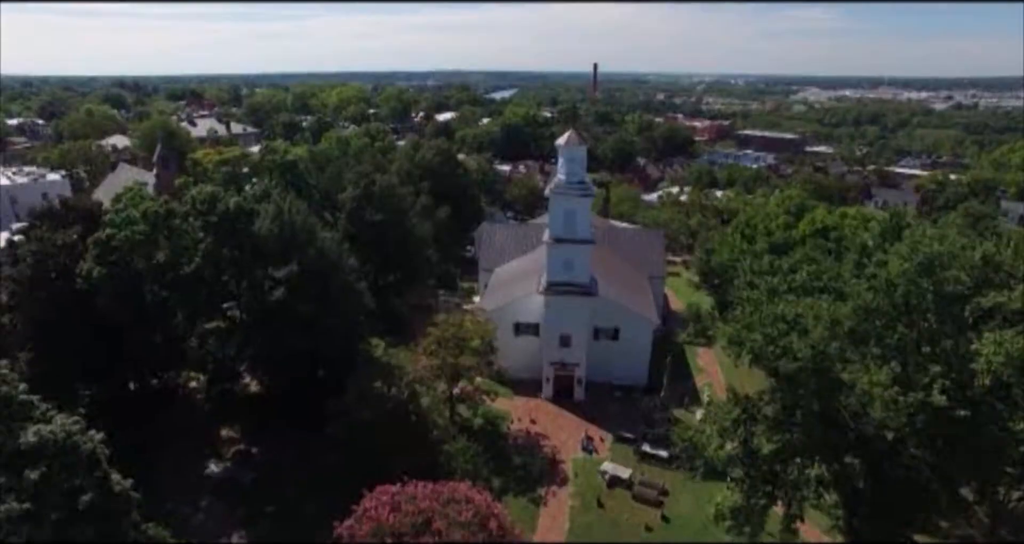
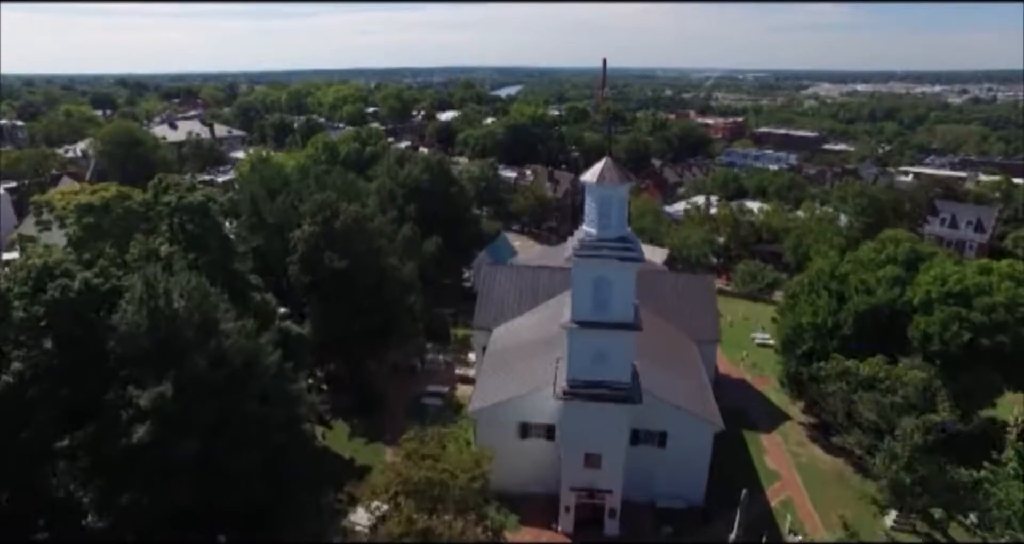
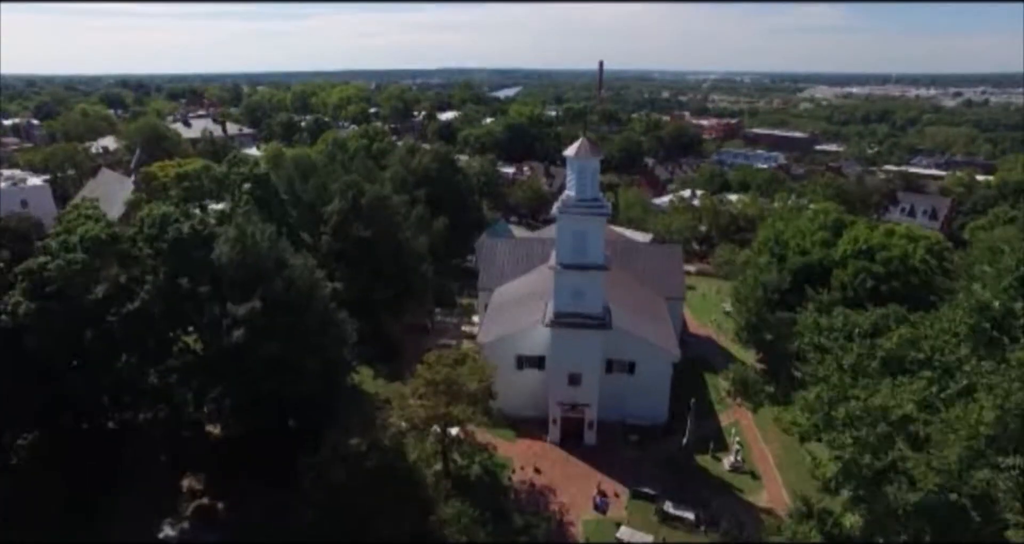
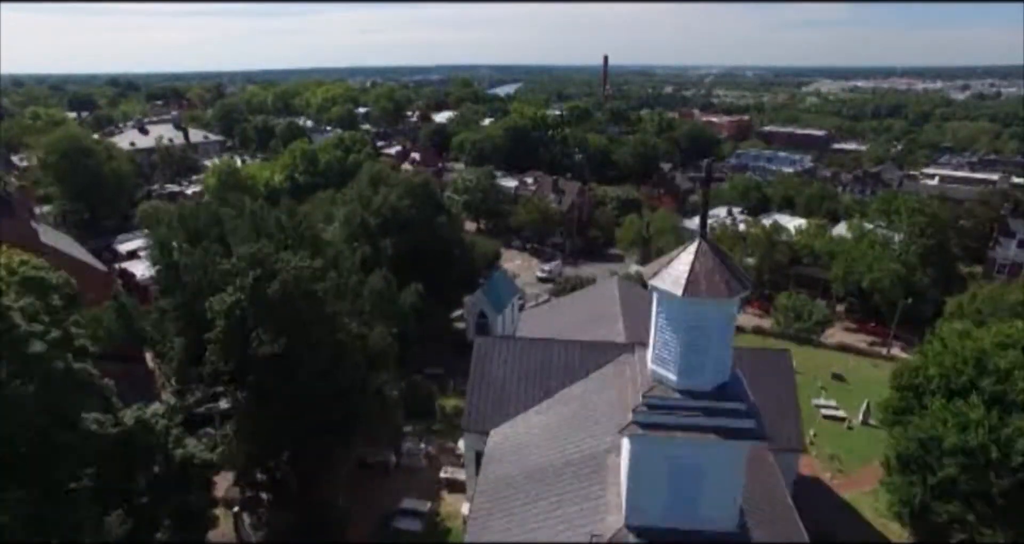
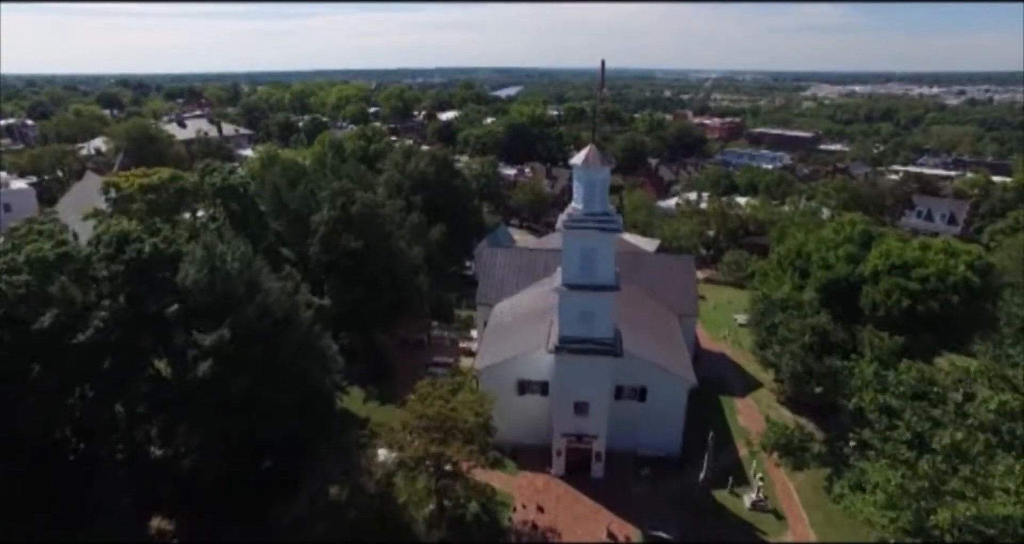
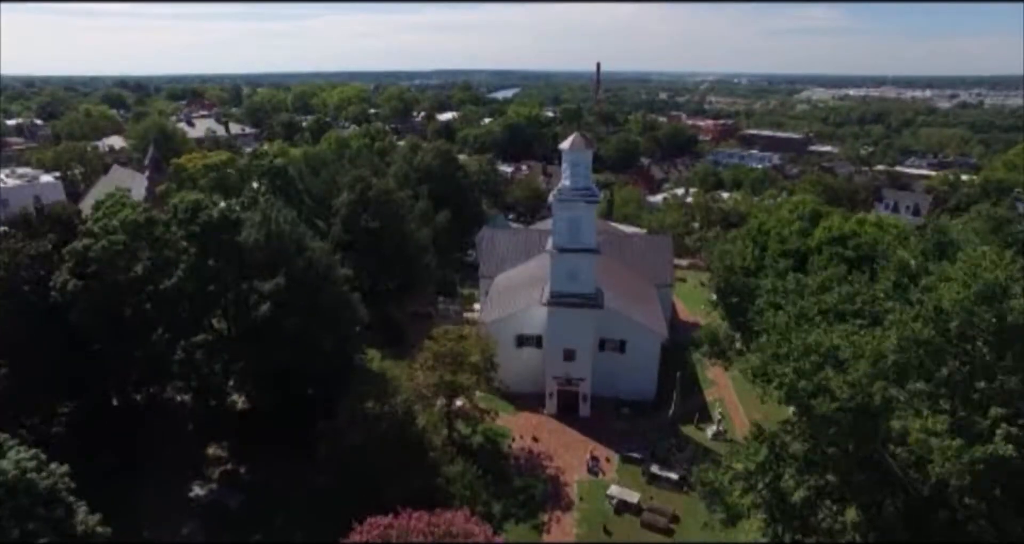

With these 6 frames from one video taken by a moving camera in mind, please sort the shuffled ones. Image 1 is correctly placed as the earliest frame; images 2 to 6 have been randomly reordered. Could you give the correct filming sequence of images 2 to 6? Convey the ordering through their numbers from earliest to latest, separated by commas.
6, 3, 5, 2, 4
